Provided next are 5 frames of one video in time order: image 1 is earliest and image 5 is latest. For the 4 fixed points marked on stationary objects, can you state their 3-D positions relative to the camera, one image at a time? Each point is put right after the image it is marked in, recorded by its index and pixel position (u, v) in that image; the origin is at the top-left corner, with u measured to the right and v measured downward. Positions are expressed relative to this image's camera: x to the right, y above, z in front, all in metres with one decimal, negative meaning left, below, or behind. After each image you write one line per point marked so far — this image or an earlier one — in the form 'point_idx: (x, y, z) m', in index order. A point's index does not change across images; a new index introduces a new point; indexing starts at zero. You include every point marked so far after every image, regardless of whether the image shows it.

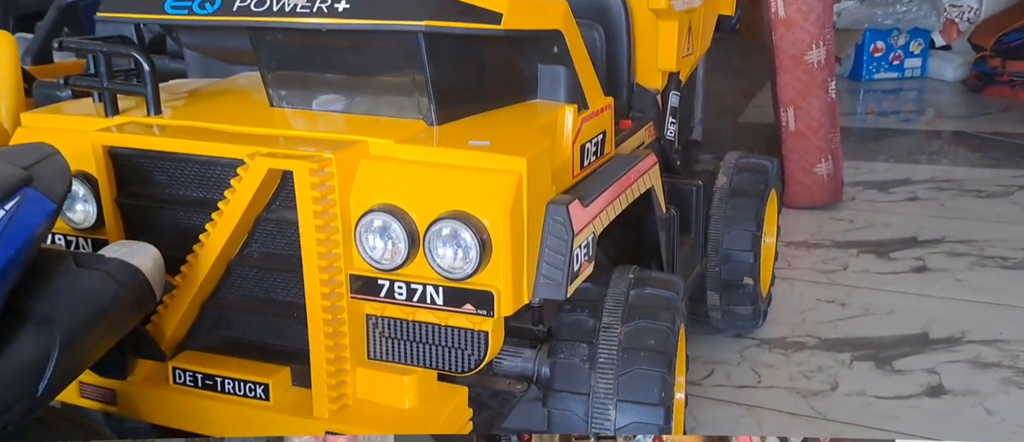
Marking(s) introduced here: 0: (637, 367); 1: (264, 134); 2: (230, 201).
0: (+0.2, -0.2, +1.1) m
1: (-0.3, +0.1, +1.1) m
2: (-0.3, 0.0, +1.0) m
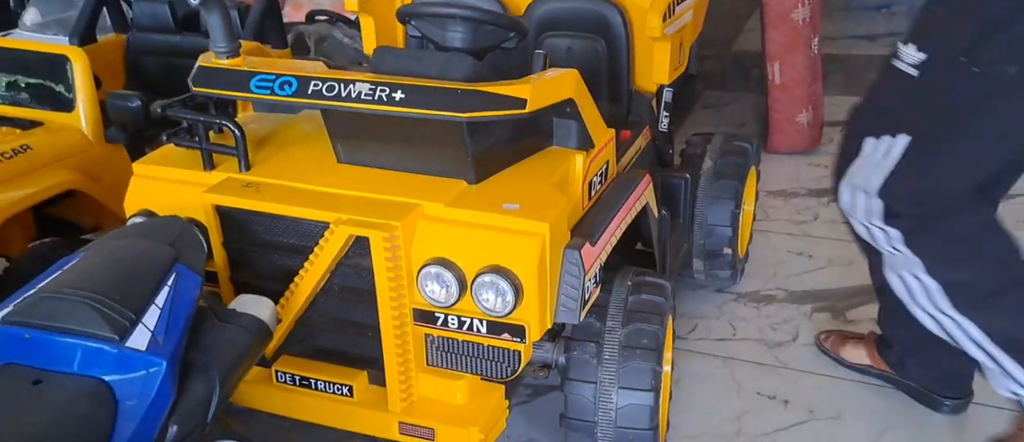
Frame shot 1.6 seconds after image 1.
0: (+0.2, -0.2, +1.5) m
1: (-0.3, 0.0, +1.4) m
2: (-0.3, -0.1, +1.3) m
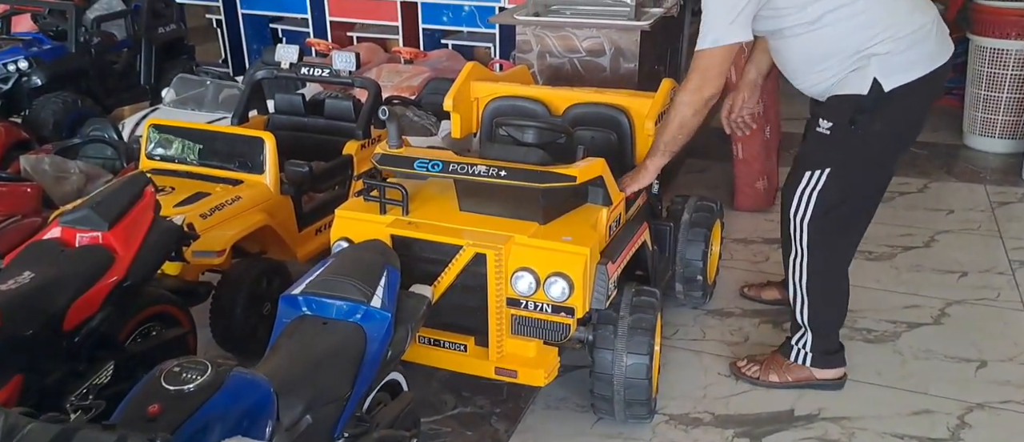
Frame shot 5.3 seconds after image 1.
0: (+0.4, -0.3, +2.4) m
1: (-0.1, 0.0, +2.3) m
2: (-0.2, -0.1, +2.3) m
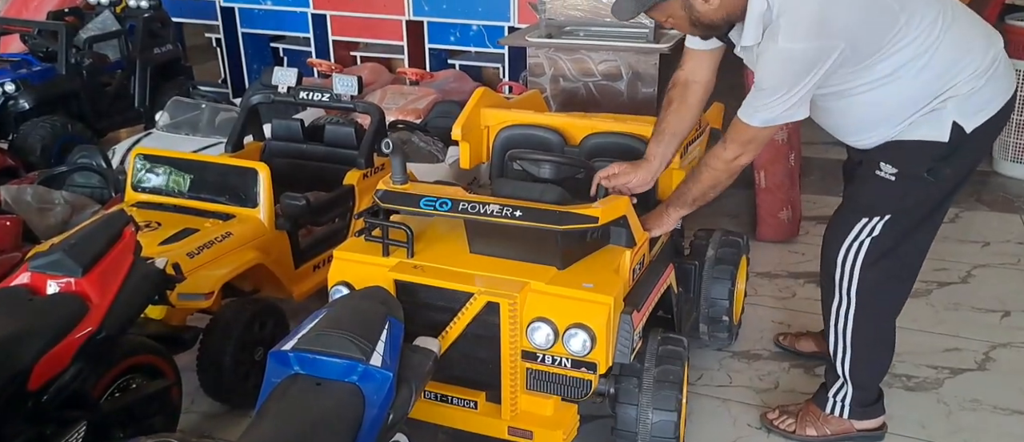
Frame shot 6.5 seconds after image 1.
0: (+0.4, -0.4, +2.2) m
1: (-0.1, -0.1, +2.1) m
2: (-0.1, -0.2, +2.0) m
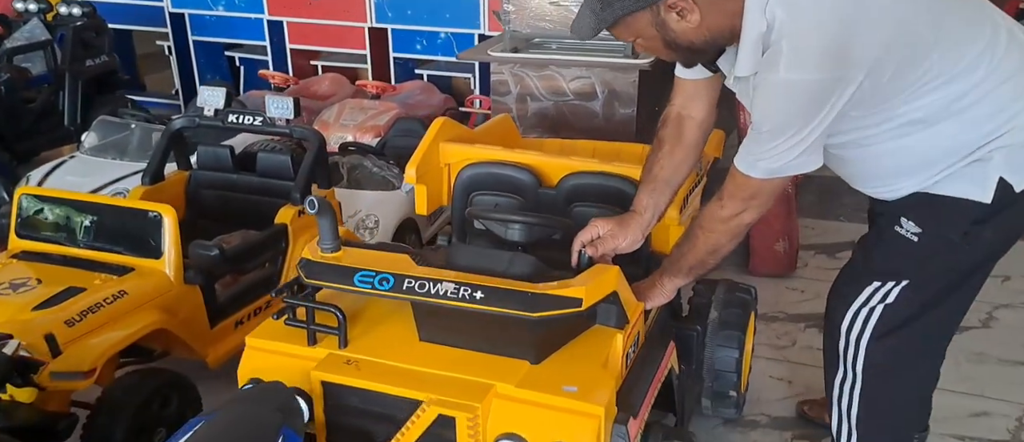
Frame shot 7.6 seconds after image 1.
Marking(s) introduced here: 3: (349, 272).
0: (+0.3, -0.6, +1.8) m
1: (-0.2, -0.3, +1.7) m
2: (-0.2, -0.4, +1.6) m
3: (-0.4, -0.1, +1.7) m
